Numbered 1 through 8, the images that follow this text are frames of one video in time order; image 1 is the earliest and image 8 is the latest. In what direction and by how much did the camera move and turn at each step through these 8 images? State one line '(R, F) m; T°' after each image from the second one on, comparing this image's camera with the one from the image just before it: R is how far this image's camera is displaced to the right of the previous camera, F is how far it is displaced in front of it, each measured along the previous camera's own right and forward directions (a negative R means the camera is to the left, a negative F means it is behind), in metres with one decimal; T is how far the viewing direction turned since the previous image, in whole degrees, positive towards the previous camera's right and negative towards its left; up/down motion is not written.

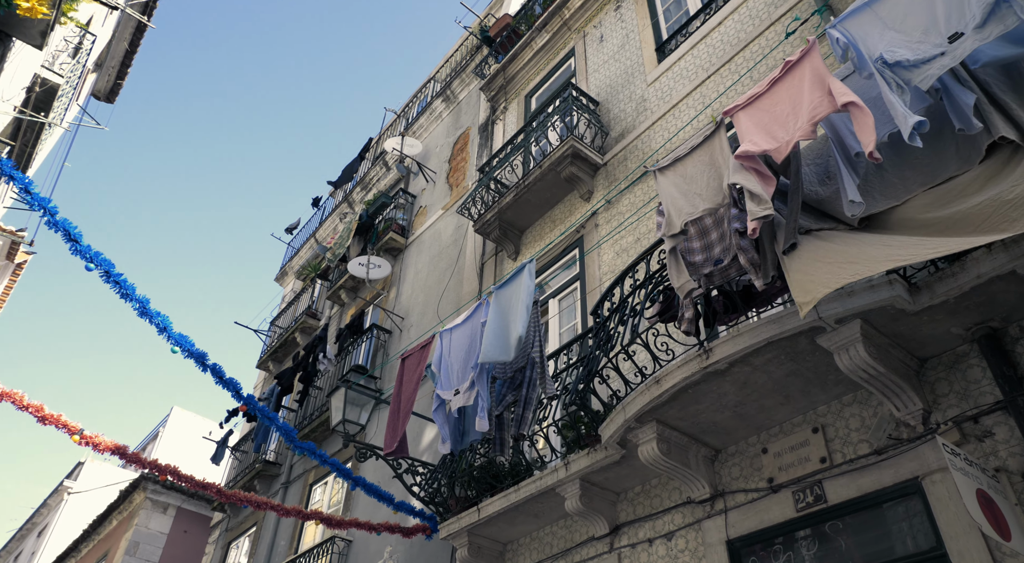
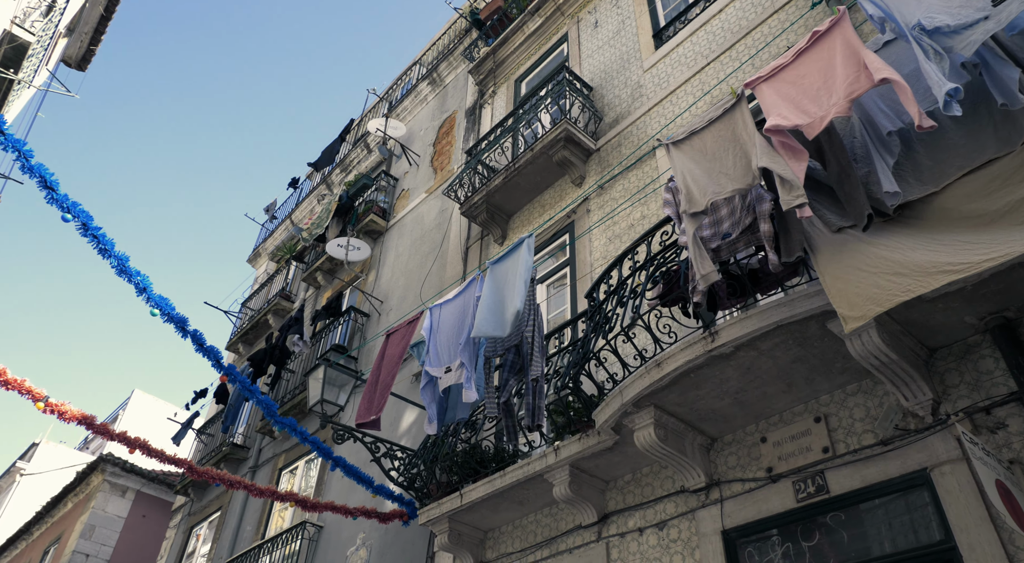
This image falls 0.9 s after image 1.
(-0.2, +0.2) m; +2°
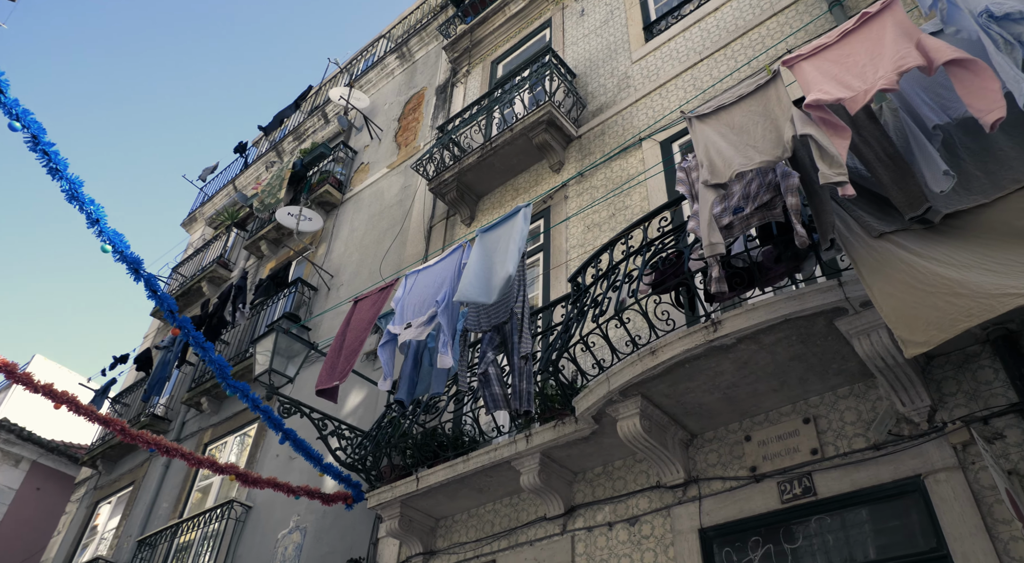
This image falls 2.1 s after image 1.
(-0.5, +0.4) m; +5°
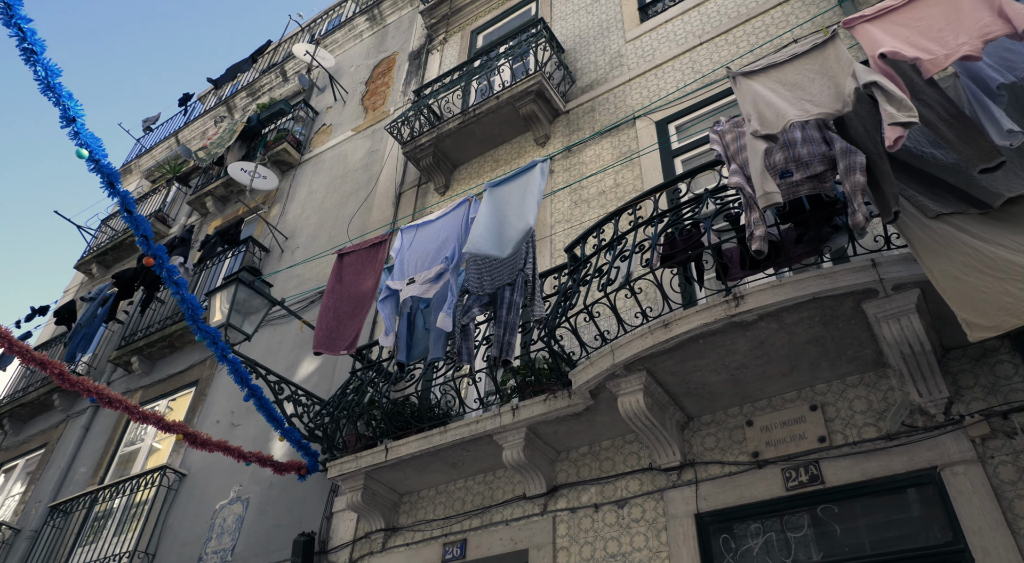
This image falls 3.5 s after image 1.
(-0.5, +0.4) m; +6°
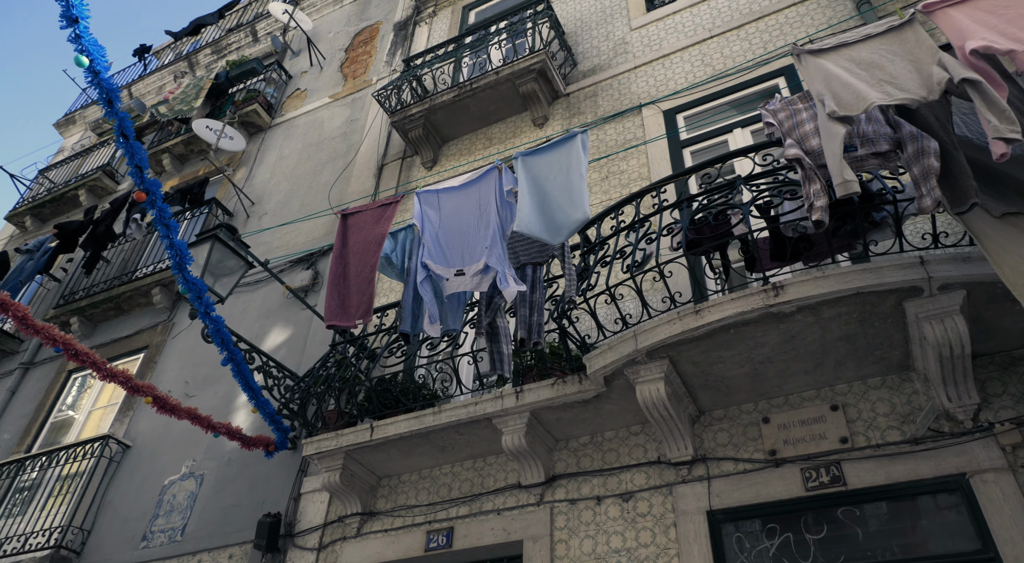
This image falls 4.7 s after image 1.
(-0.6, +0.4) m; +5°
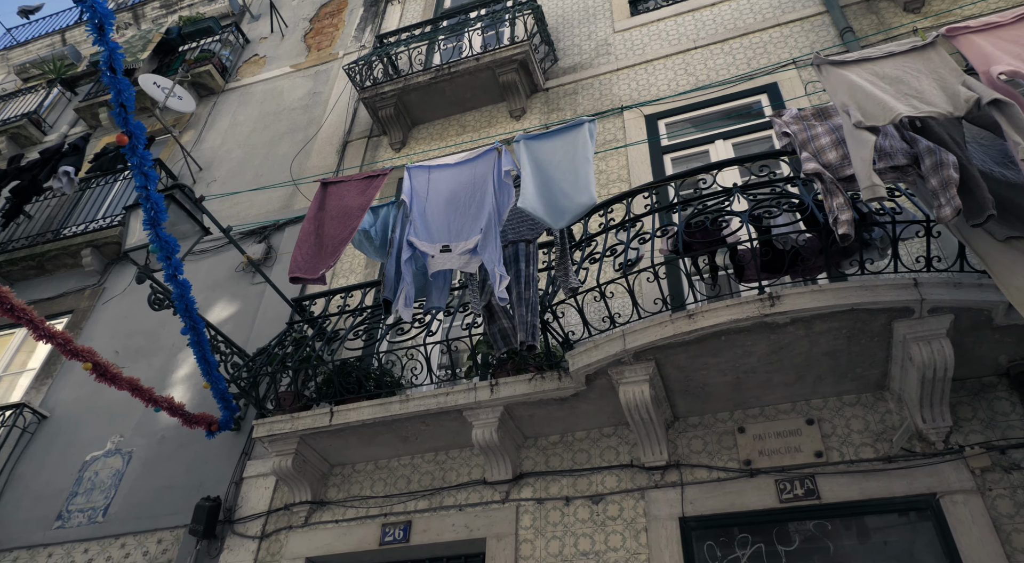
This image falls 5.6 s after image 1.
(-0.4, +0.2) m; +6°
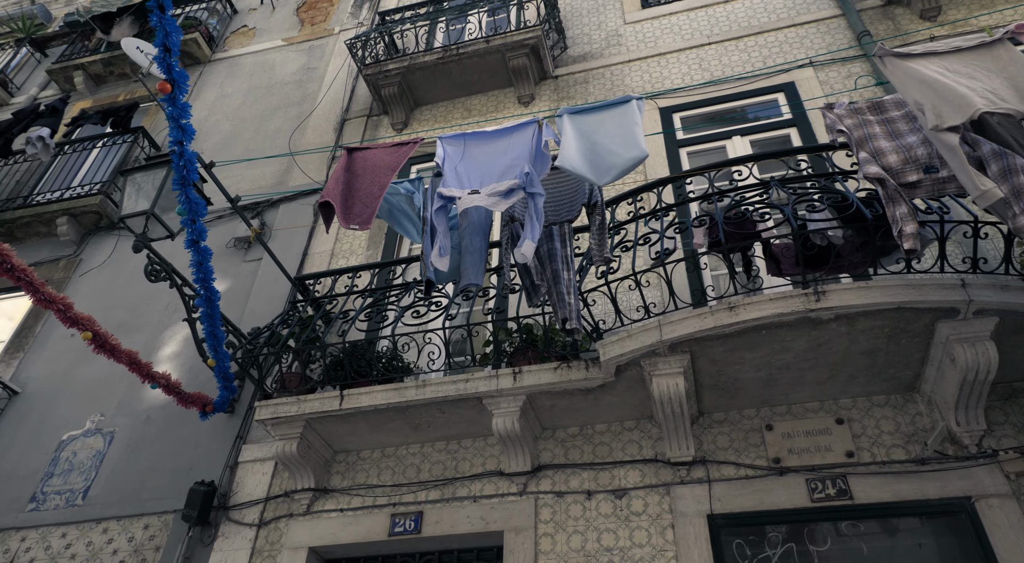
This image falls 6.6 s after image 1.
(-0.5, +0.2) m; +3°
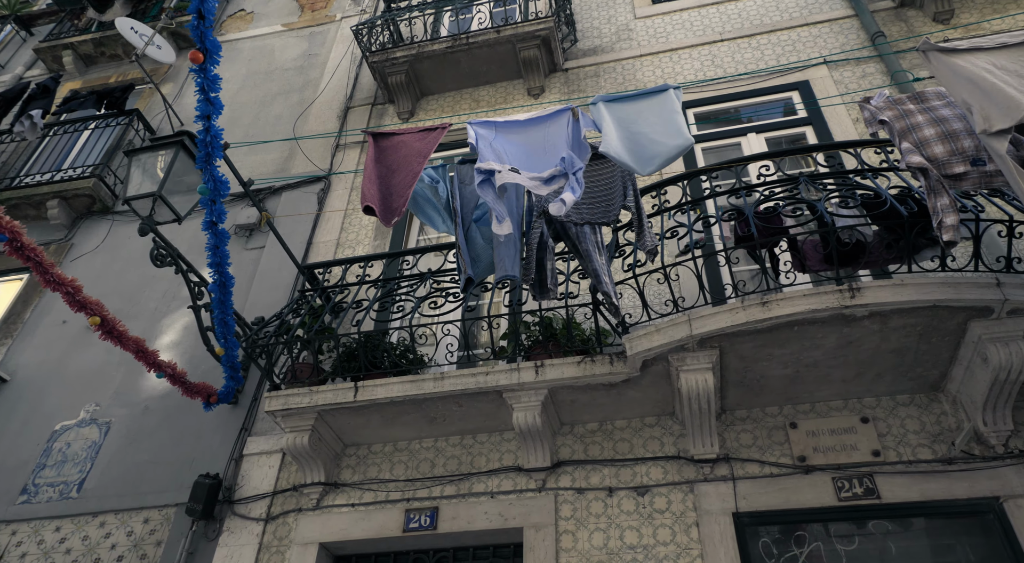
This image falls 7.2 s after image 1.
(-0.3, +0.1) m; +2°
